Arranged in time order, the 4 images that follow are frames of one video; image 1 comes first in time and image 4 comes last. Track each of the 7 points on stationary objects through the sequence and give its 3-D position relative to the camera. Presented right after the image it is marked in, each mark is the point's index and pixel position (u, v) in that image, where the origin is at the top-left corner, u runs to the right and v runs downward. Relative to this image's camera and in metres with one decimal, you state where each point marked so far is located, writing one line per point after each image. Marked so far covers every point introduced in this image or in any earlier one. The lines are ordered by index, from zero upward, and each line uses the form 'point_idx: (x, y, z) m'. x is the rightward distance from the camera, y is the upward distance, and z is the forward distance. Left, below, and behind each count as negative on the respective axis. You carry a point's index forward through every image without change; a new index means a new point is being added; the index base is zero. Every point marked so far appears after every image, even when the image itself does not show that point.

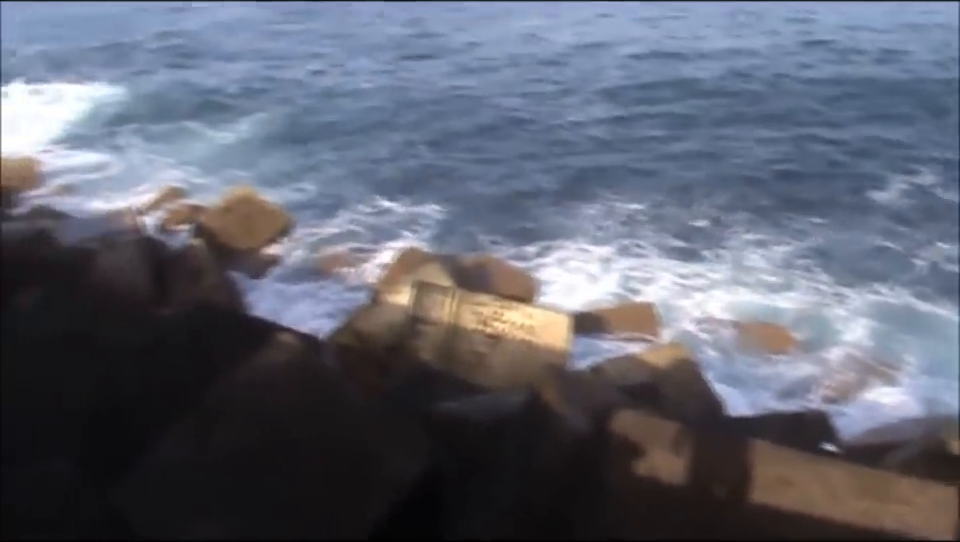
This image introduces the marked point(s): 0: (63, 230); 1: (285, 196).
0: (-1.7, +0.2, +5.9) m
1: (-1.2, +0.5, +9.5) m
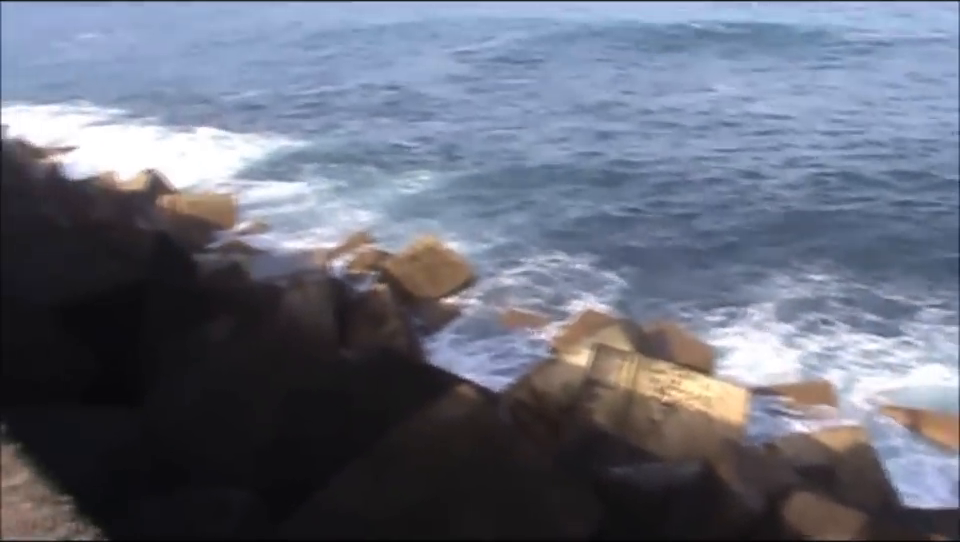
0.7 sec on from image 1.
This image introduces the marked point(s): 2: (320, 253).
0: (-0.9, 0.0, +6.0) m
1: (-0.1, +0.2, +9.5) m
2: (-0.8, +0.1, +7.0) m
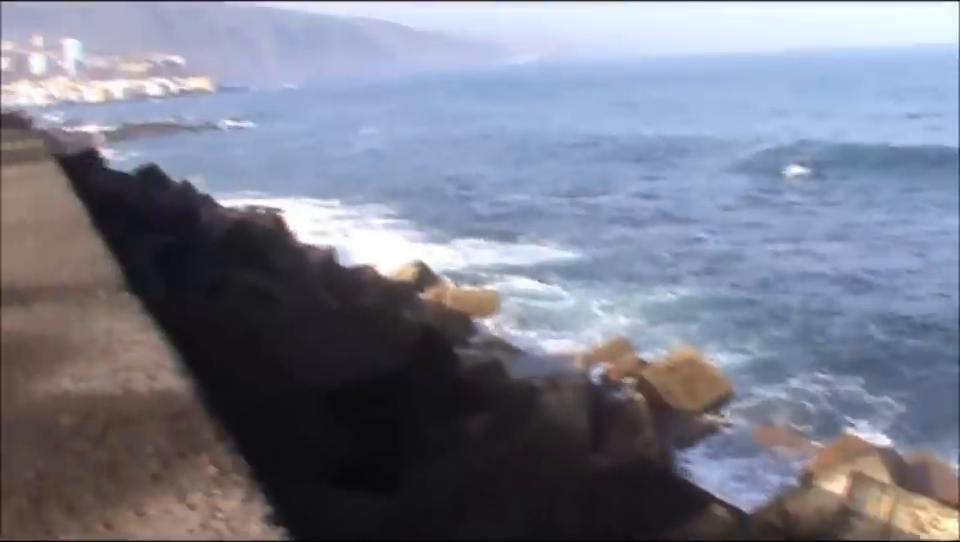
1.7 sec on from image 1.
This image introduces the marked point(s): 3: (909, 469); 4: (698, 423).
0: (+0.1, -0.4, +6.2) m
1: (+1.6, -0.6, +9.5) m
2: (+0.5, -0.4, +7.1) m
3: (+1.6, -0.7, +5.4) m
4: (+0.9, -0.6, +6.4) m
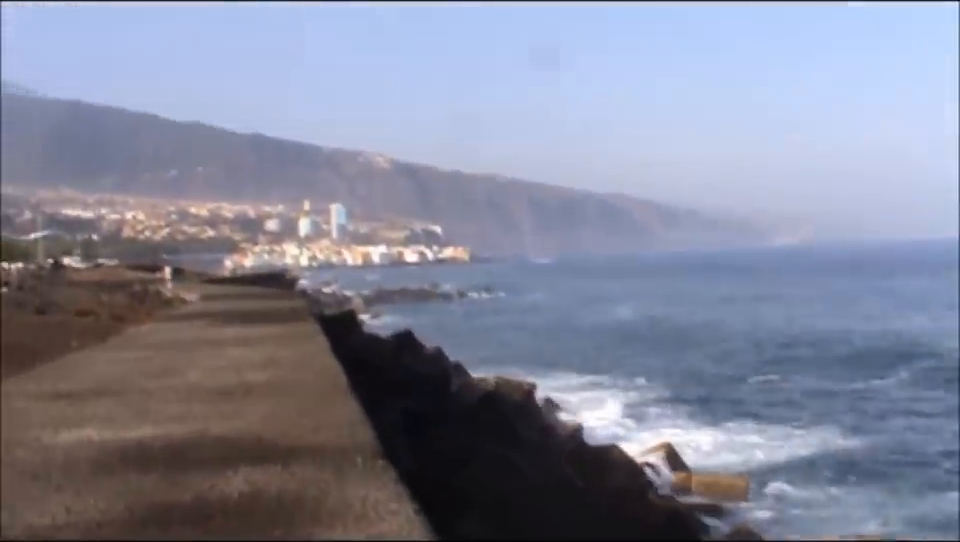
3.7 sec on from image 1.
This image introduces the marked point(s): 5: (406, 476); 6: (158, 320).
0: (+1.1, -1.2, +6.0) m
1: (+3.0, -1.8, +9.0) m
2: (+1.6, -1.3, +6.9) m
3: (+2.4, -1.5, +5.0) m
4: (+1.9, -1.5, +6.0) m
5: (-0.3, -0.9, +6.8) m
6: (-2.5, -0.4, +11.8) m
